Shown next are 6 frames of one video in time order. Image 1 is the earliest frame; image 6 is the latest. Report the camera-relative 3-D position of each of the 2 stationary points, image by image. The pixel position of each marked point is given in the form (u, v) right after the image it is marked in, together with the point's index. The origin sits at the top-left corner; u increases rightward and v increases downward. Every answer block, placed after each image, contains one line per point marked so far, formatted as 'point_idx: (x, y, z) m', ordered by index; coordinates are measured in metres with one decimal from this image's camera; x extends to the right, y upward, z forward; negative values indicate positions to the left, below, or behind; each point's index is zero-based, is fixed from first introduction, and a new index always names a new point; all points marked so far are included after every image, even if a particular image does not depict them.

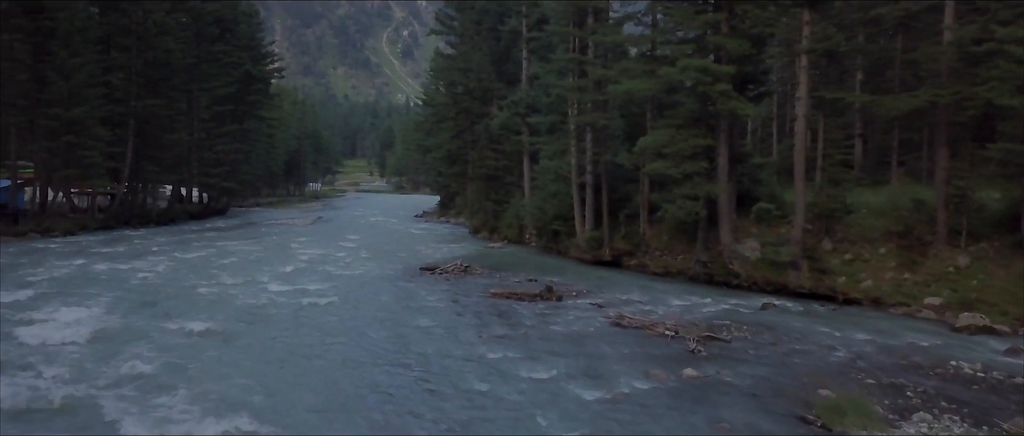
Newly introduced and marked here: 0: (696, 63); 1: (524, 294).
0: (+4.6, +3.9, +19.7) m
1: (+0.3, -1.8, +18.5) m
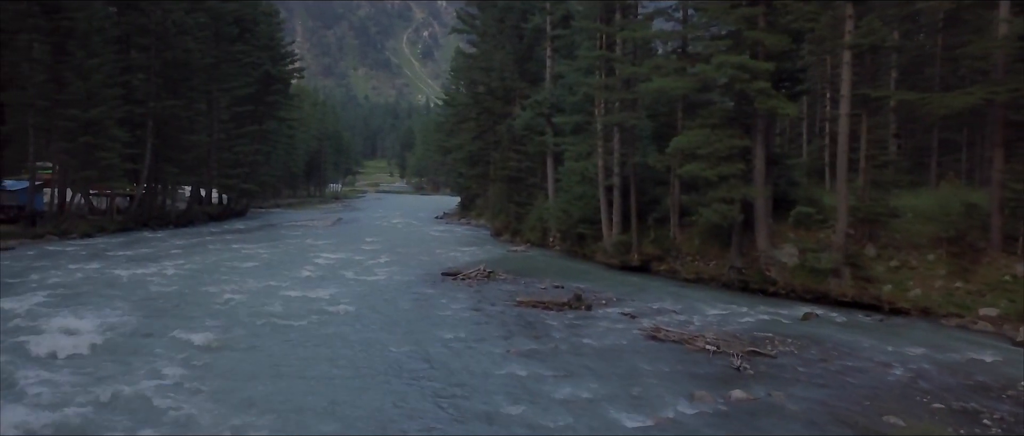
0: (+5.2, +3.8, +18.7) m
1: (+0.9, -1.9, +17.6) m
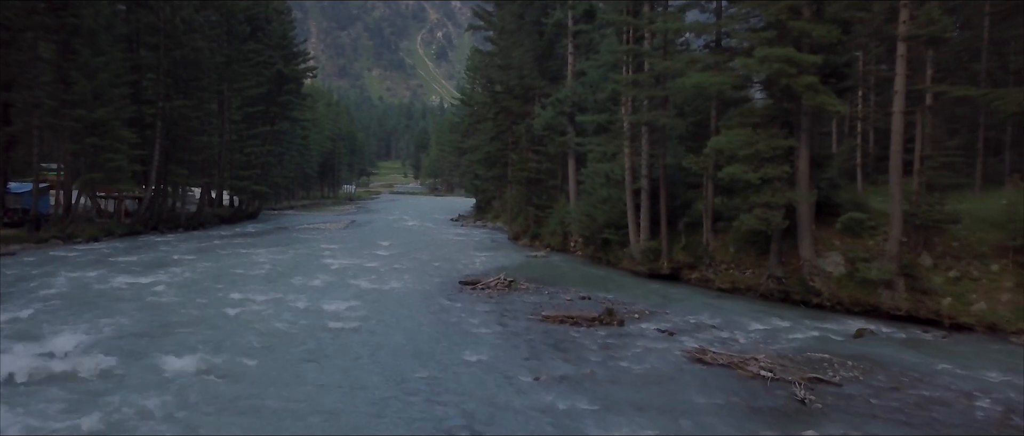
0: (+5.8, +3.6, +17.2) m
1: (+1.4, -2.0, +16.2) m
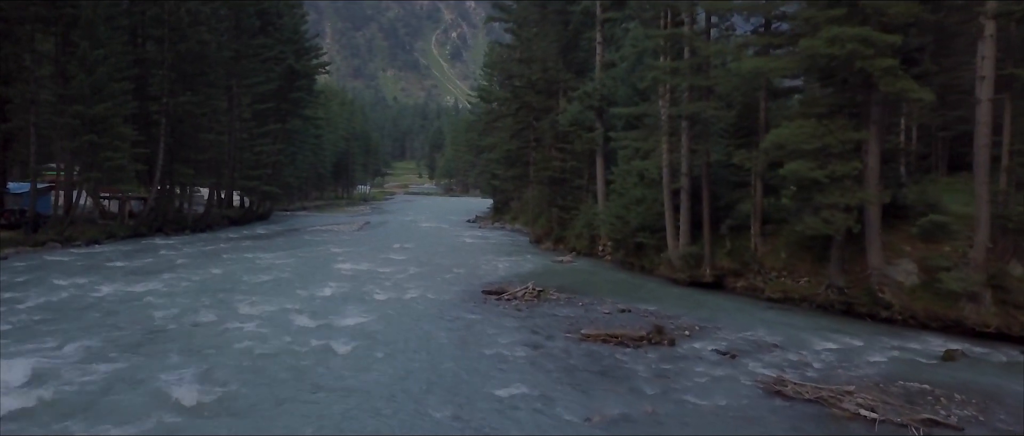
0: (+6.4, +3.6, +15.0) m
1: (+2.0, -2.1, +14.0) m
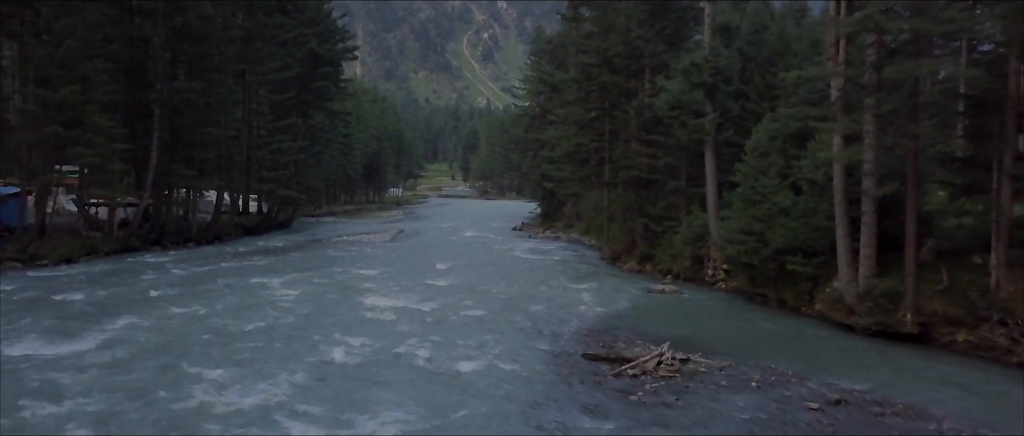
0: (+8.1, +3.2, +7.6) m
1: (+3.7, -2.5, +6.8) m
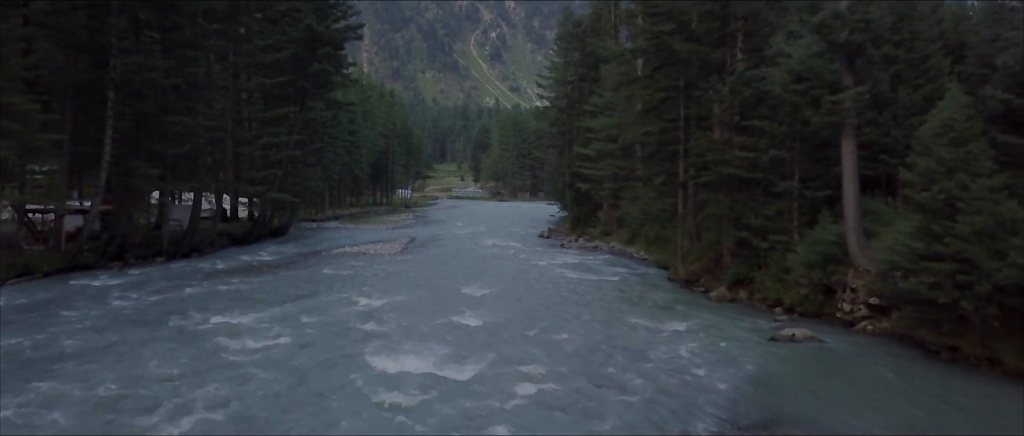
0: (+9.3, +2.9, +1.2) m
1: (+4.9, -2.8, +0.5) m
